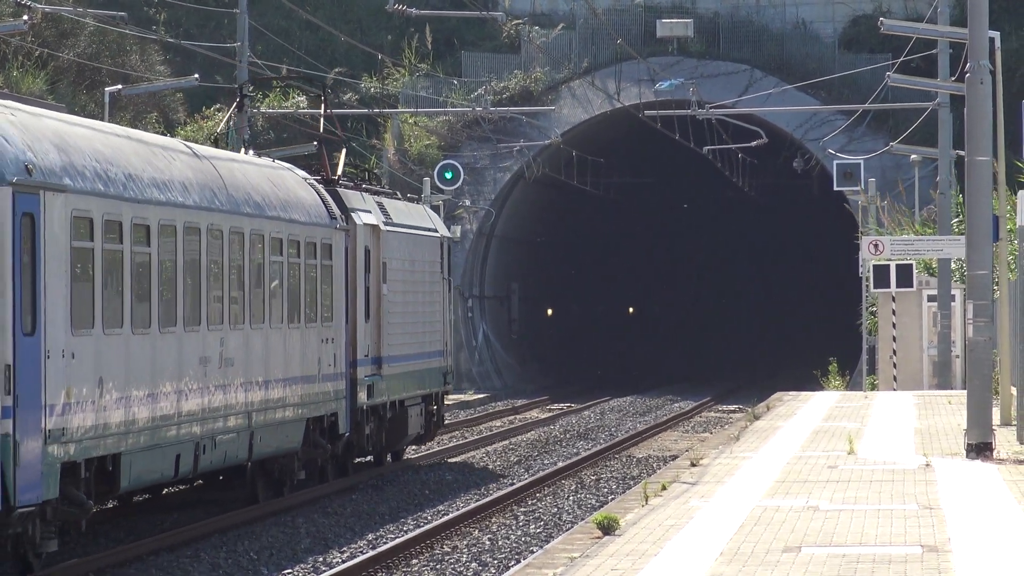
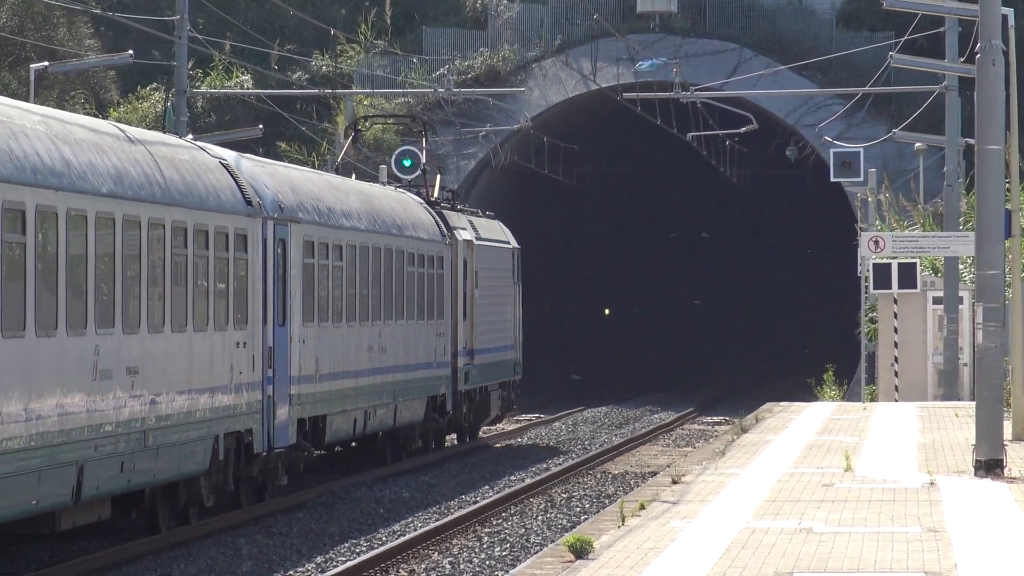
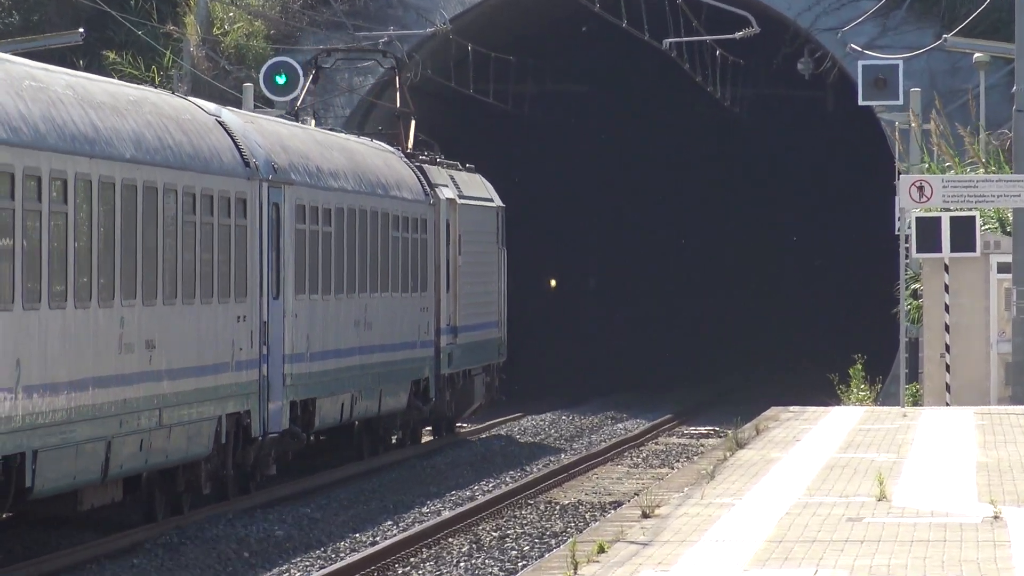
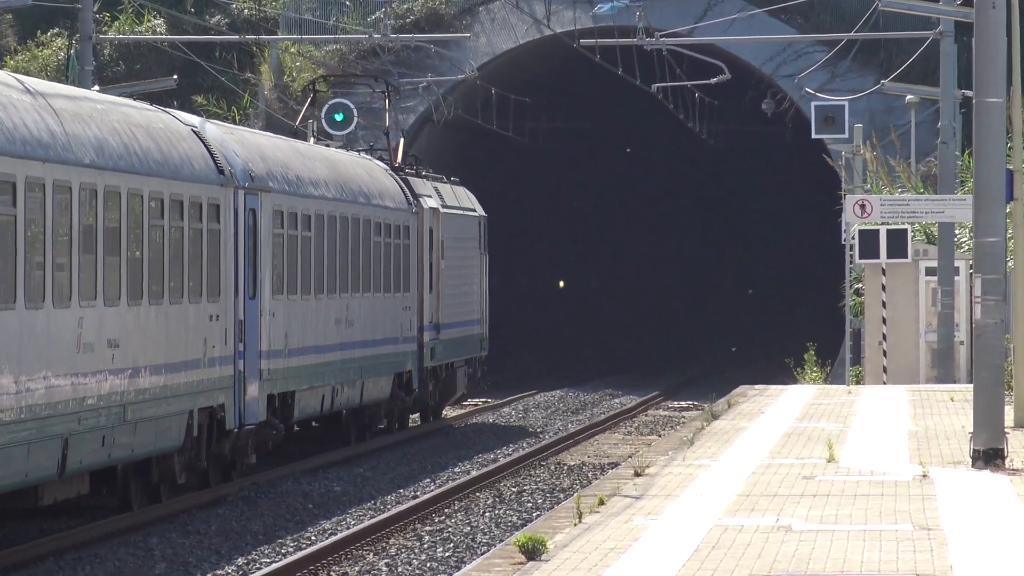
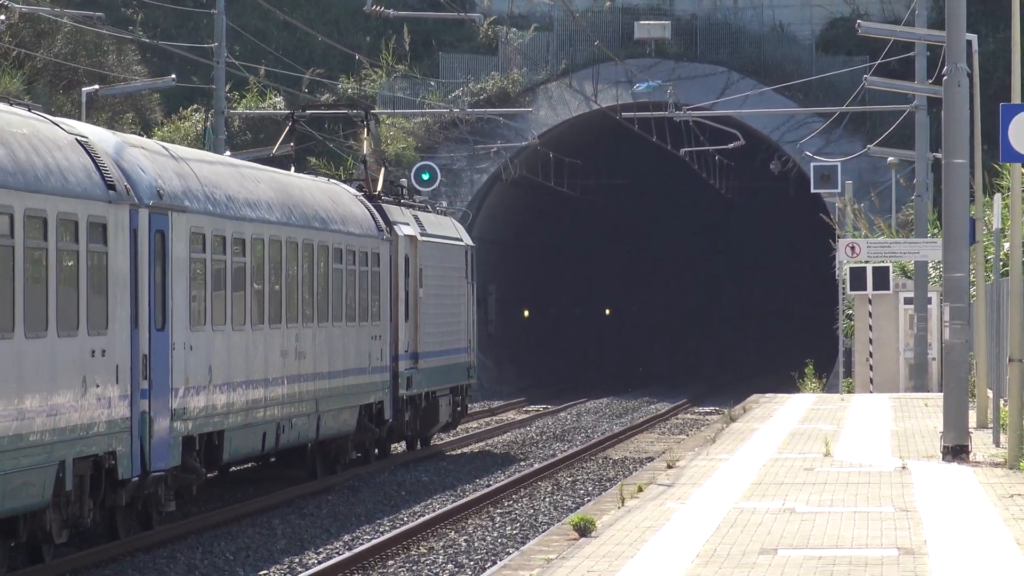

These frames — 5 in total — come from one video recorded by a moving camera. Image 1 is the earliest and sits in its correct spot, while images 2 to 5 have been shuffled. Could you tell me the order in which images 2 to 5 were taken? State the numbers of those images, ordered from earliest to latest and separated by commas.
5, 2, 4, 3
